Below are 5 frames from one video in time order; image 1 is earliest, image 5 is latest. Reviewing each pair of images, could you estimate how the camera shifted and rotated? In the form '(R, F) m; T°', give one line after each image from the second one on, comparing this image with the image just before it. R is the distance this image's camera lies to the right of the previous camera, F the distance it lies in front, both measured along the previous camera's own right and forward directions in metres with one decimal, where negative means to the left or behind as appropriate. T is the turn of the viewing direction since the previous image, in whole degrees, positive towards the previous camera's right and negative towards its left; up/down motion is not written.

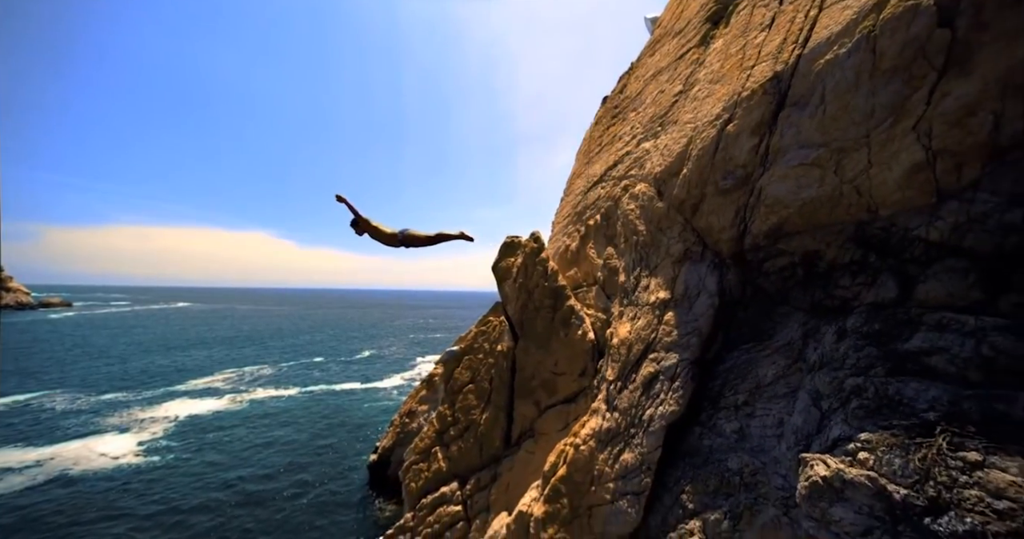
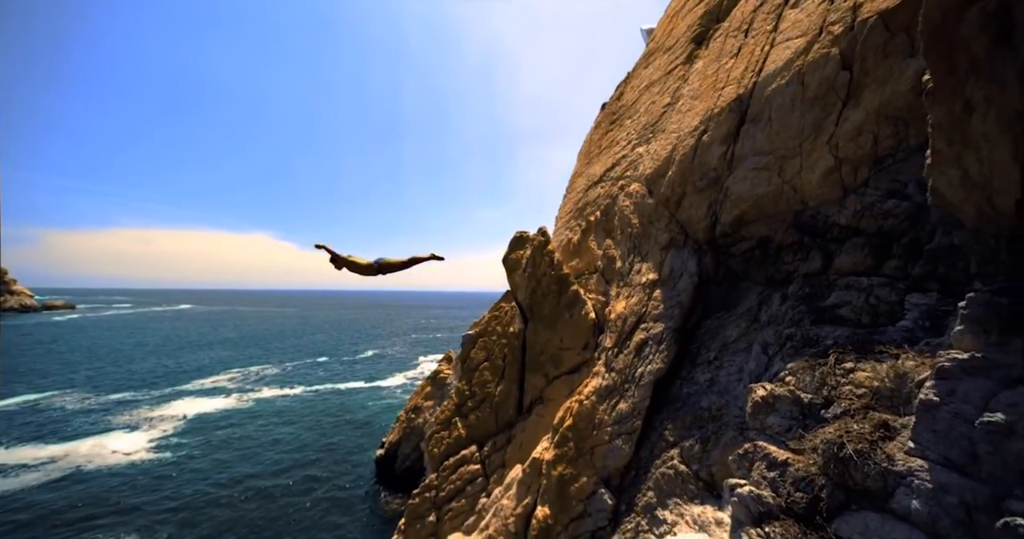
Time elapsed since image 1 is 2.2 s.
(-0.3, -1.7) m; 0°
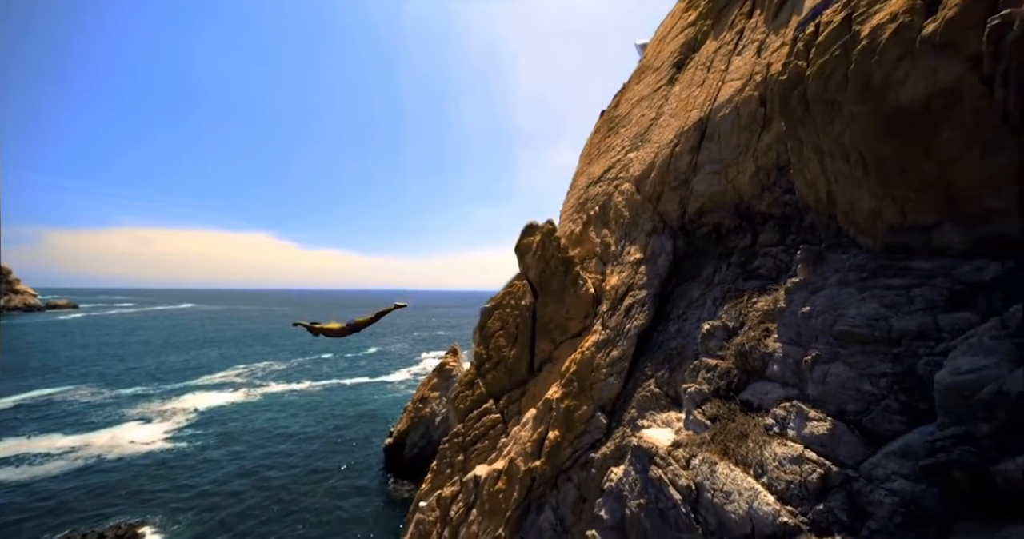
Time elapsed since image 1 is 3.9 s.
(-0.5, -2.9) m; 0°
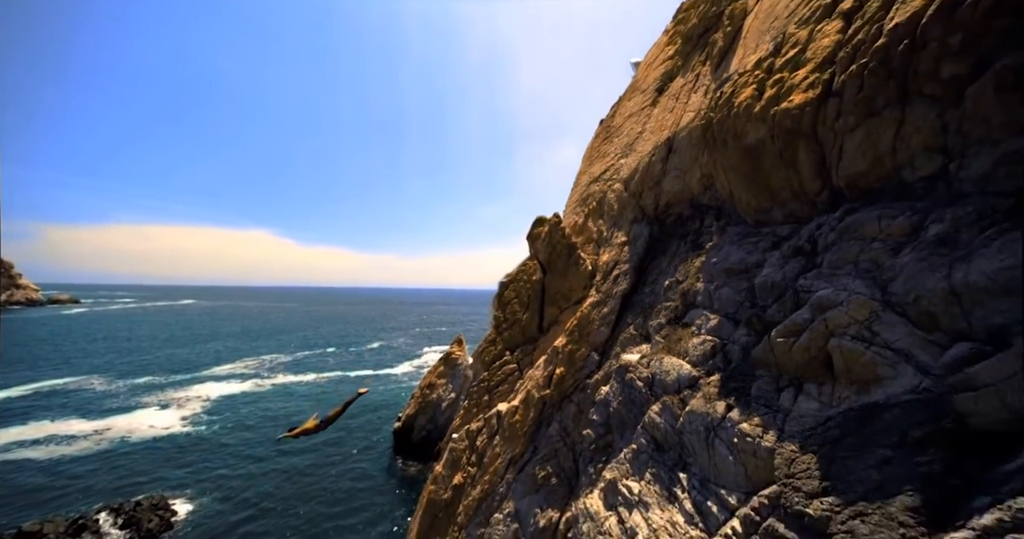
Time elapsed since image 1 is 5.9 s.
(-0.7, -4.2) m; 0°
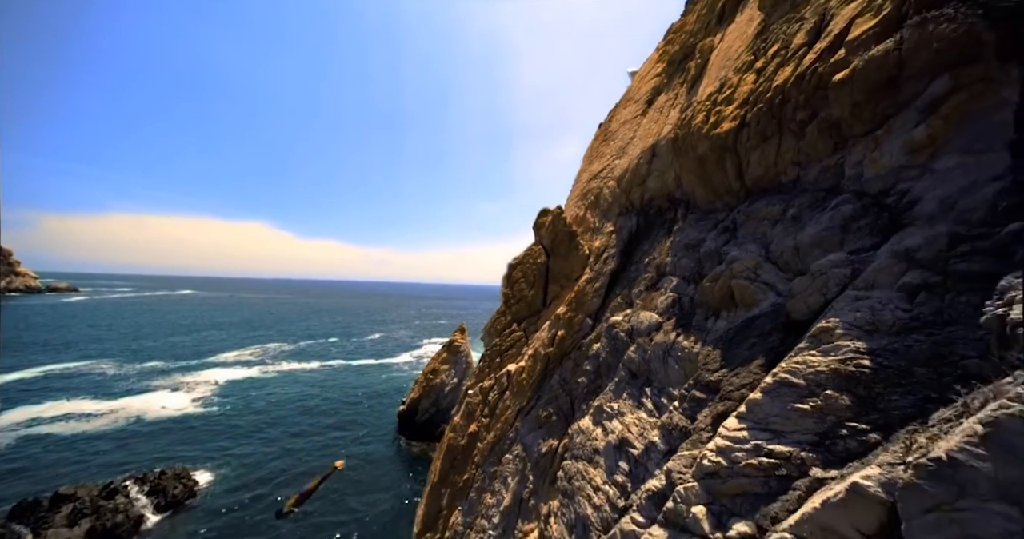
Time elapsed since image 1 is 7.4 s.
(-0.6, -3.6) m; 0°
